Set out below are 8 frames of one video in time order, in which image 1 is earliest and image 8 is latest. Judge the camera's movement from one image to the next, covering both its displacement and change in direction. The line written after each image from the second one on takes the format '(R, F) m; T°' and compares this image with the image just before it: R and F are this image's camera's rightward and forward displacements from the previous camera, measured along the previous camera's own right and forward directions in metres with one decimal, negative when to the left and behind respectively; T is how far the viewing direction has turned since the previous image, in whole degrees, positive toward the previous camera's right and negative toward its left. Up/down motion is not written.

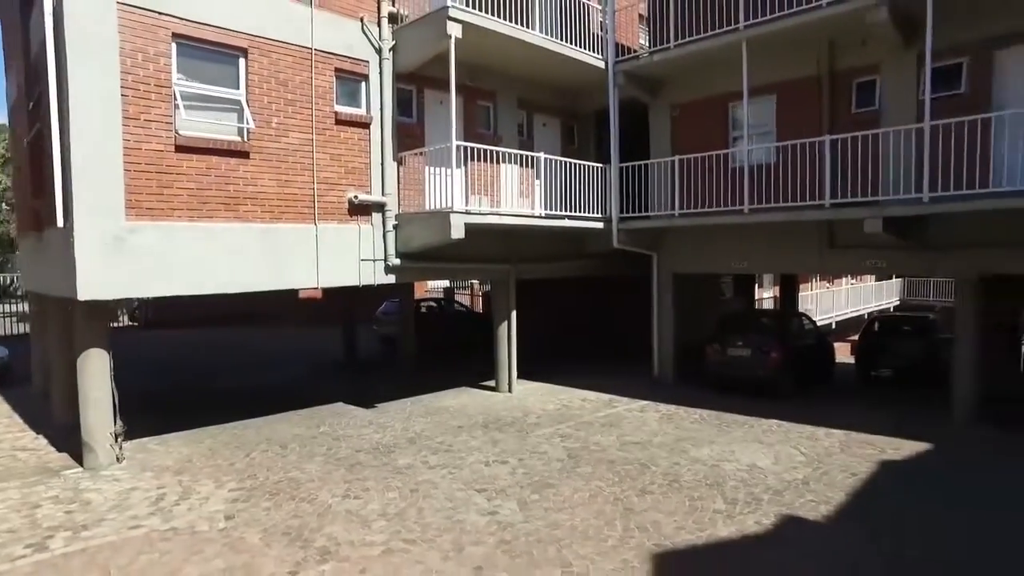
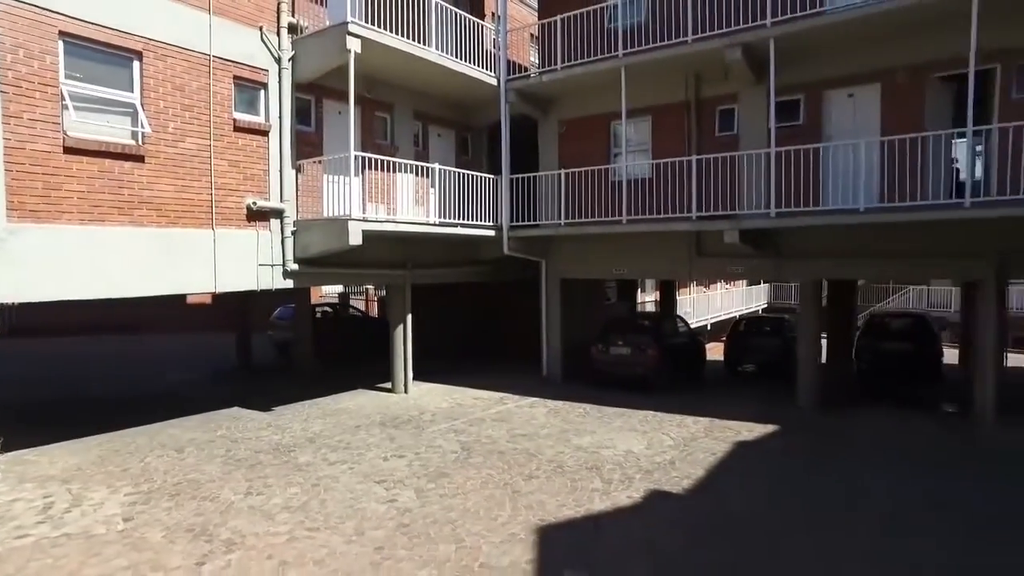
(0.0, -0.6) m; +9°
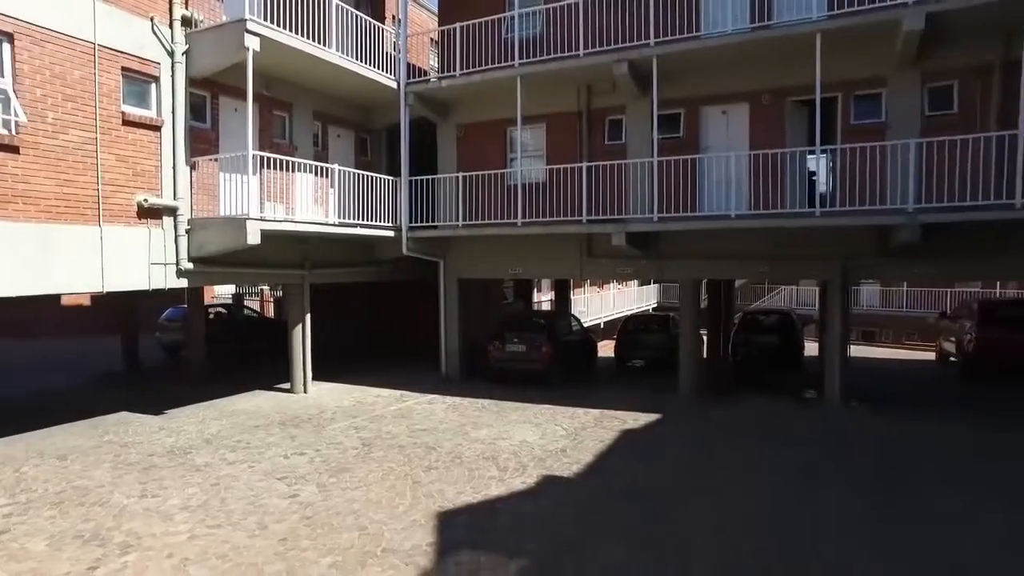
(0.0, -0.4) m; +9°
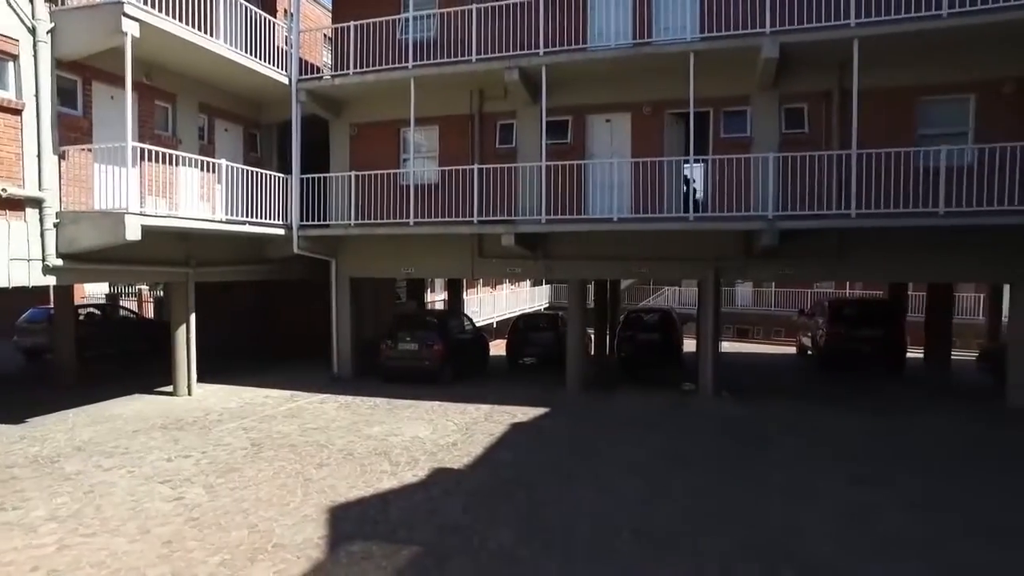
(0.0, -0.3) m; +9°
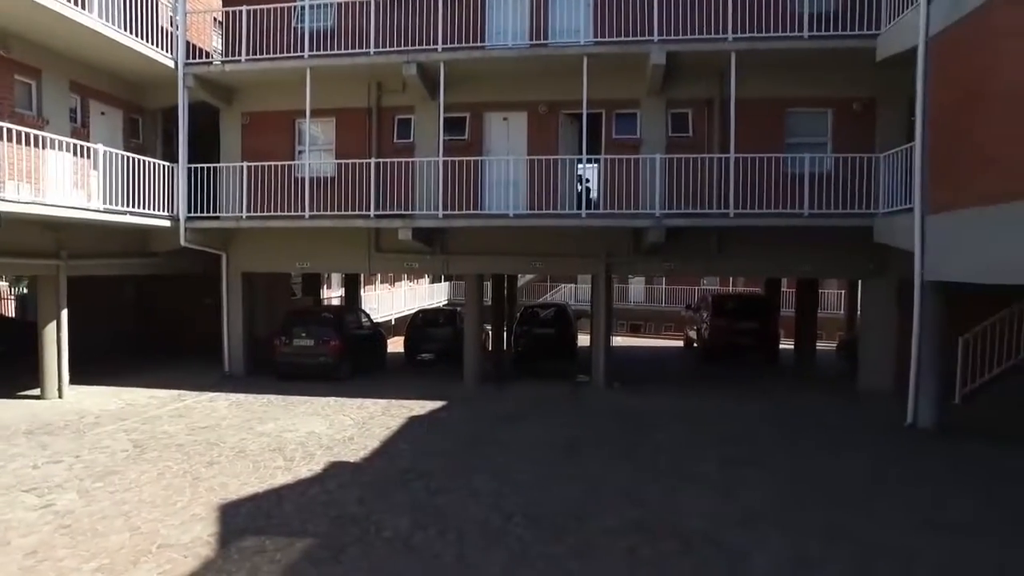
(0.0, -0.1) m; +8°
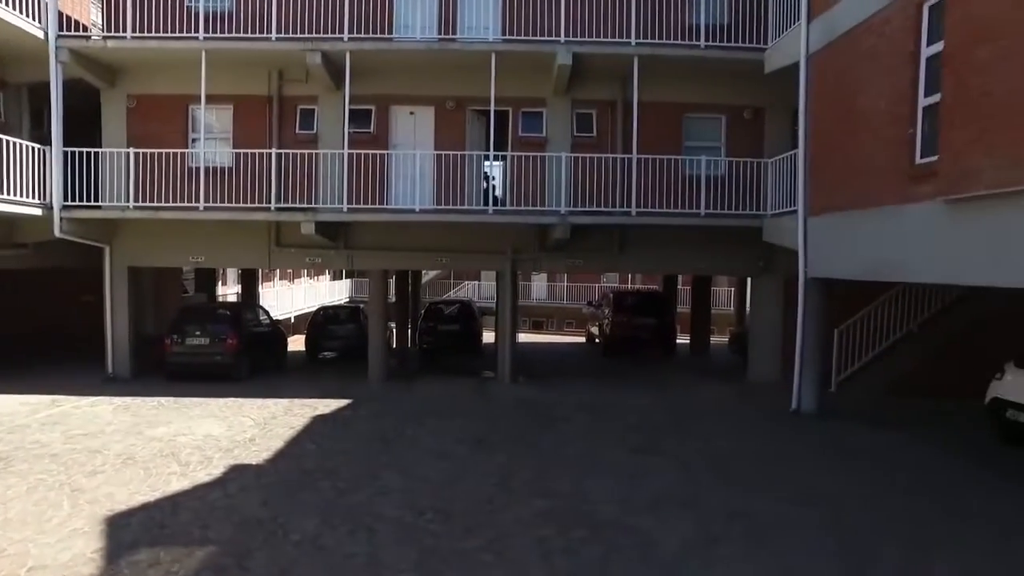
(-0.1, 0.0) m; +8°
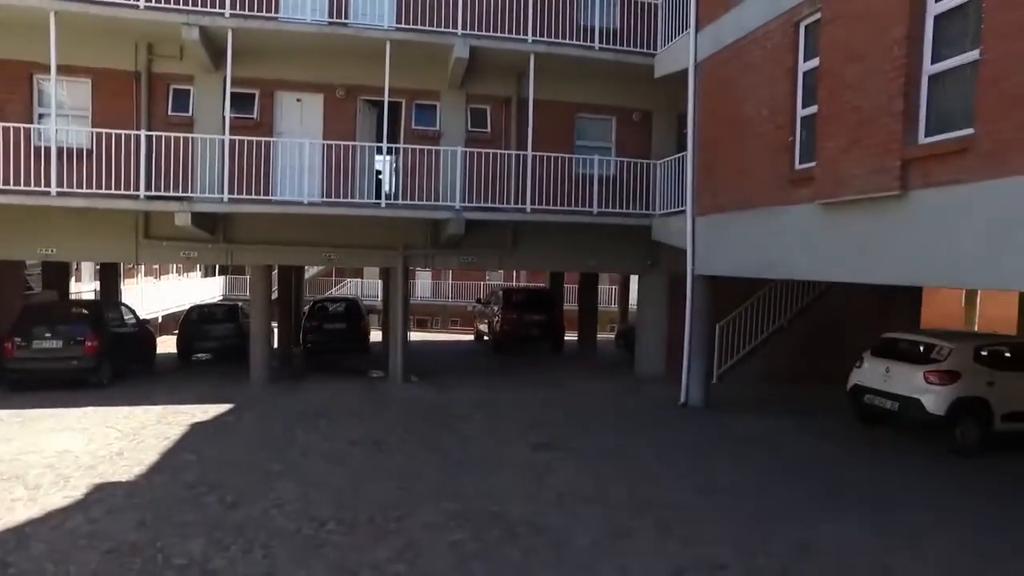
(-0.3, +0.2) m; +10°
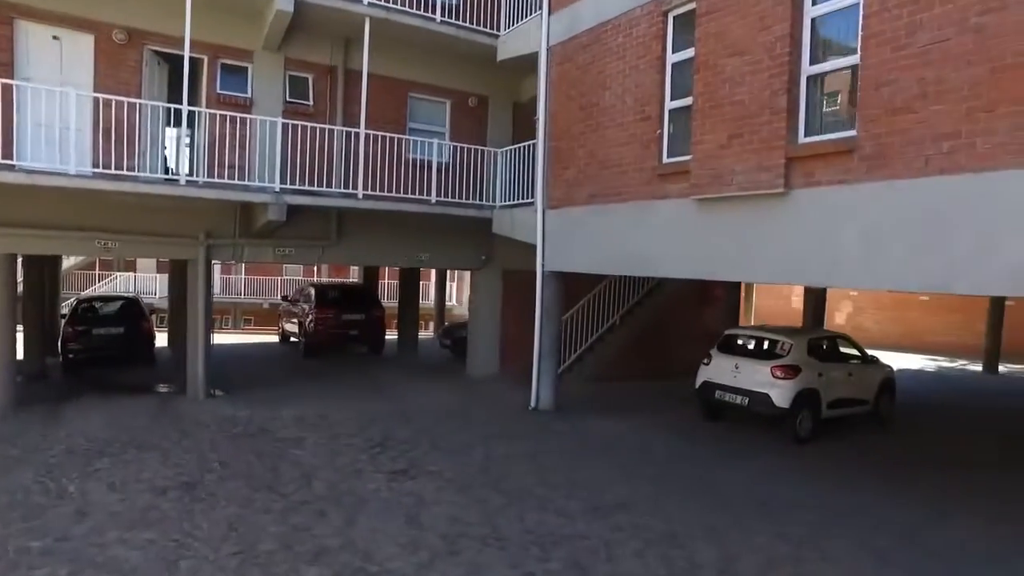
(-0.7, +1.3) m; +18°
